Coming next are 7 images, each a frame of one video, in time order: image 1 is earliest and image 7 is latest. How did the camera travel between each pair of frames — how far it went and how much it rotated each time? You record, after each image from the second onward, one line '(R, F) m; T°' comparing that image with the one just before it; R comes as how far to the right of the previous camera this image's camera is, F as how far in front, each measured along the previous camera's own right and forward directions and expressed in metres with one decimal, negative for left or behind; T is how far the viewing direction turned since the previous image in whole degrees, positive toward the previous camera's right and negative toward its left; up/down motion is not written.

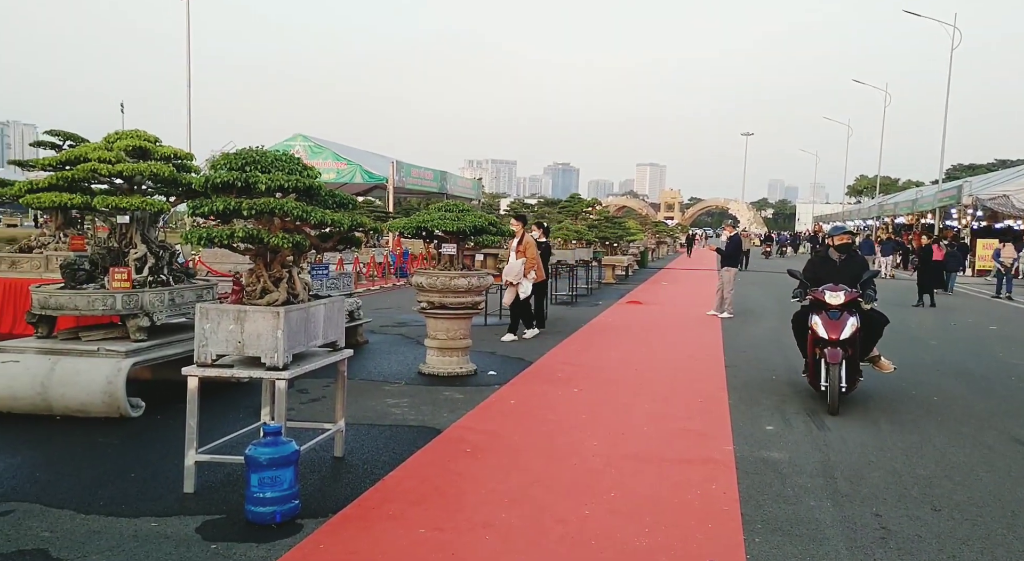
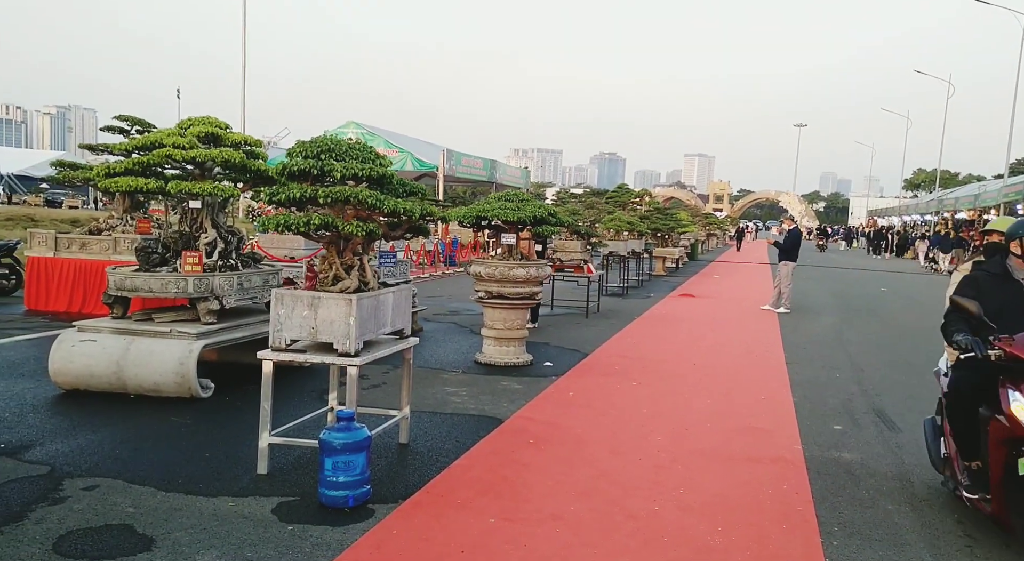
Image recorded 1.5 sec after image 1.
(-0.2, 0.0) m; -3°
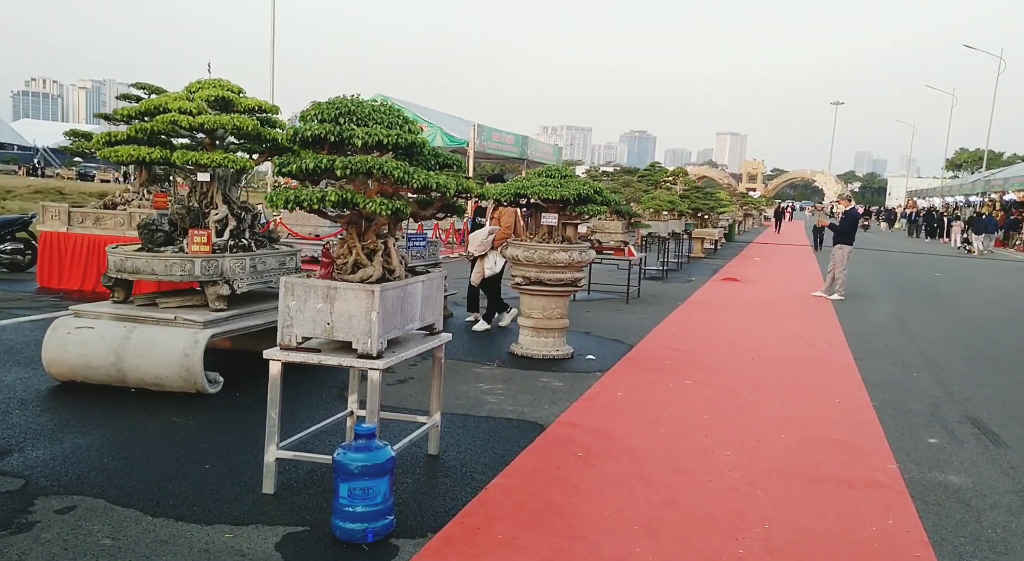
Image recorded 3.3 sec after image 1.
(-0.1, +0.8) m; -2°
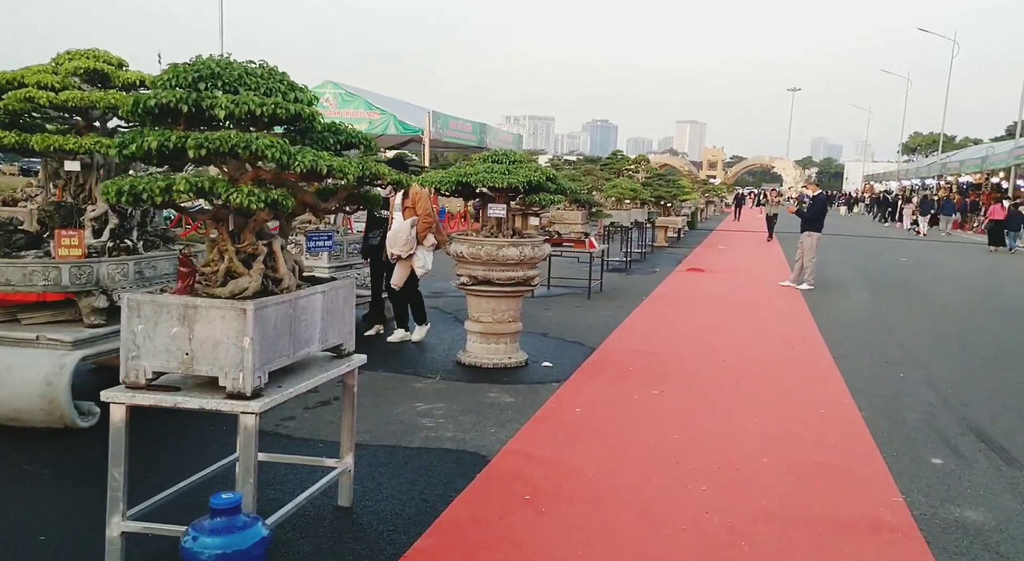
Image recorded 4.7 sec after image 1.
(+0.2, +1.0) m; +2°
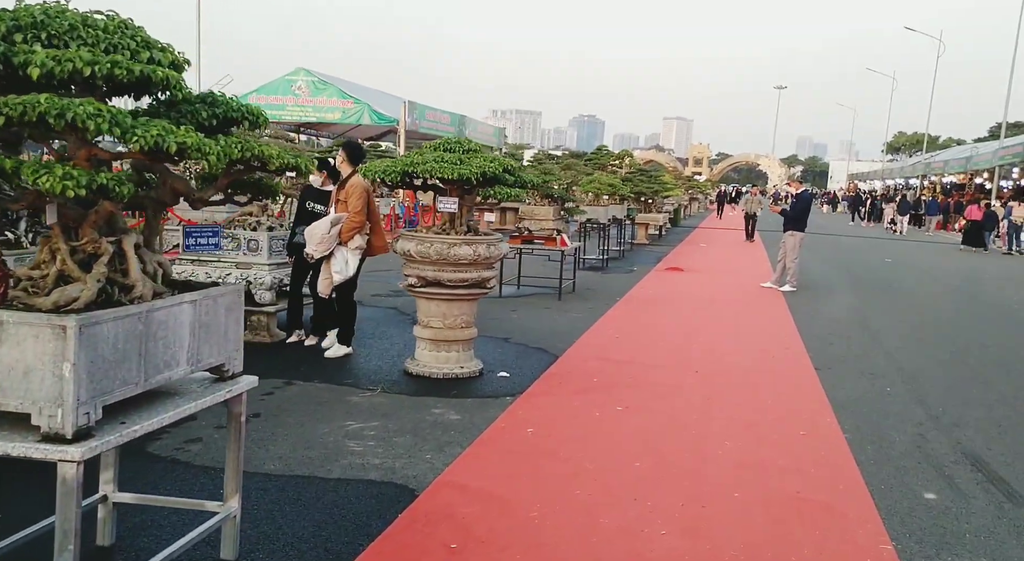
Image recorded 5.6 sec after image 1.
(+0.3, +0.7) m; +1°
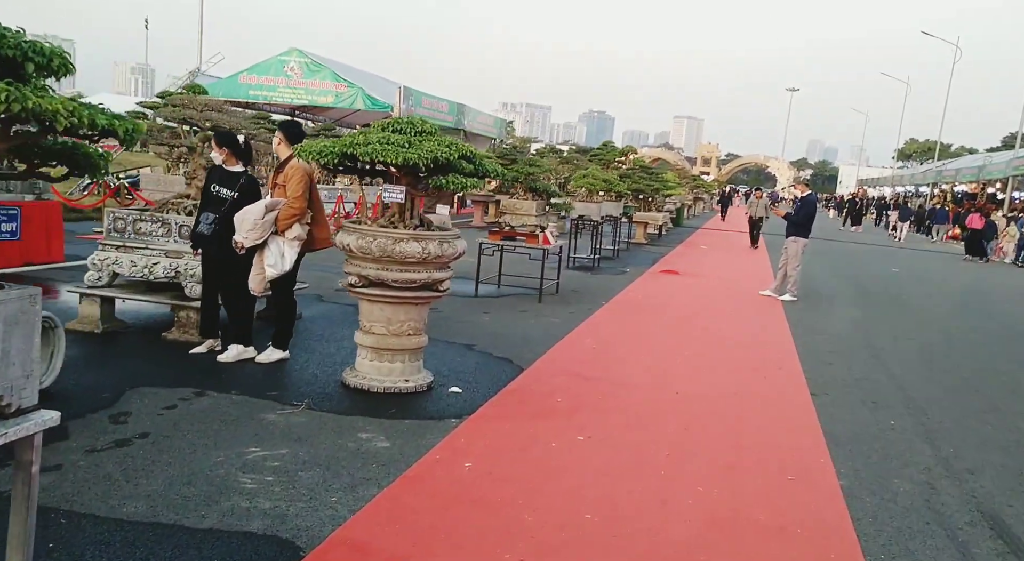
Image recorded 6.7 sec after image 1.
(+0.3, +0.9) m; 0°
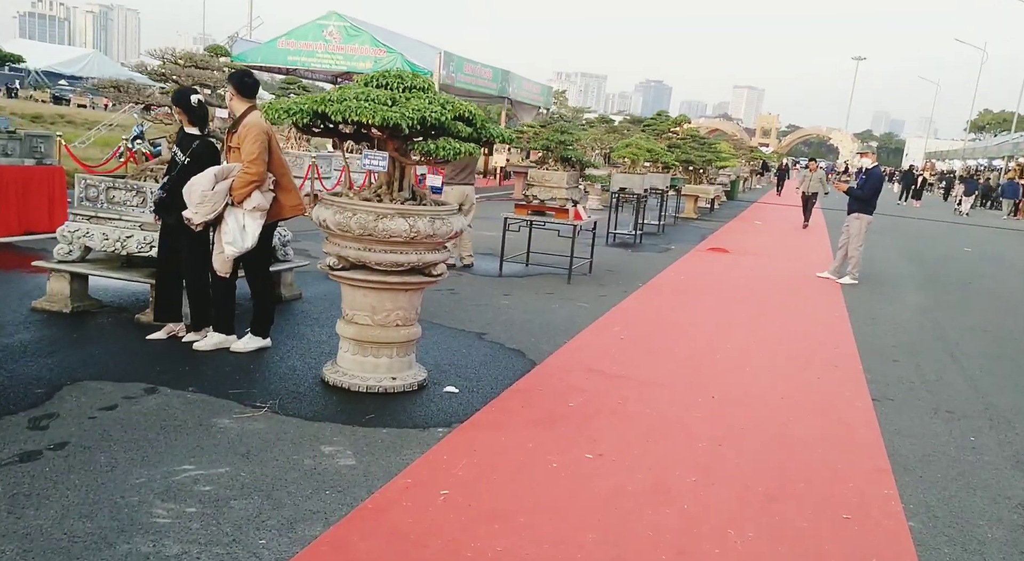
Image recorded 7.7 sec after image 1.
(+0.3, +0.9) m; -3°
